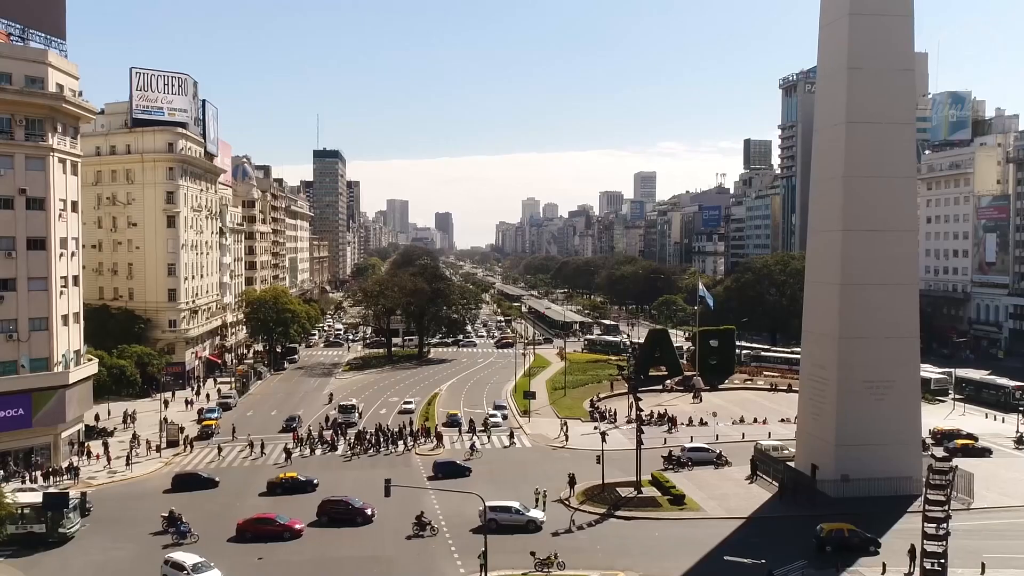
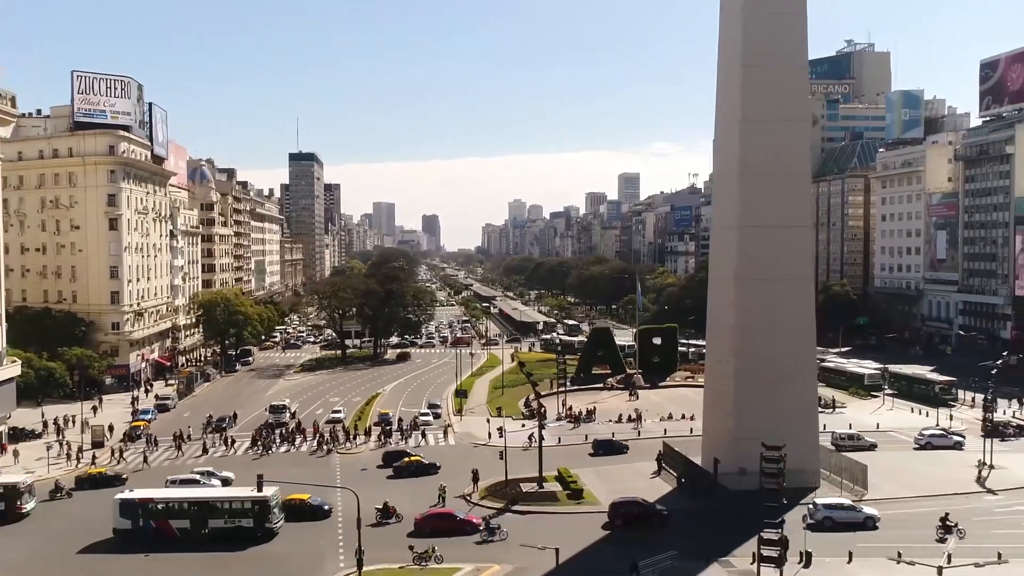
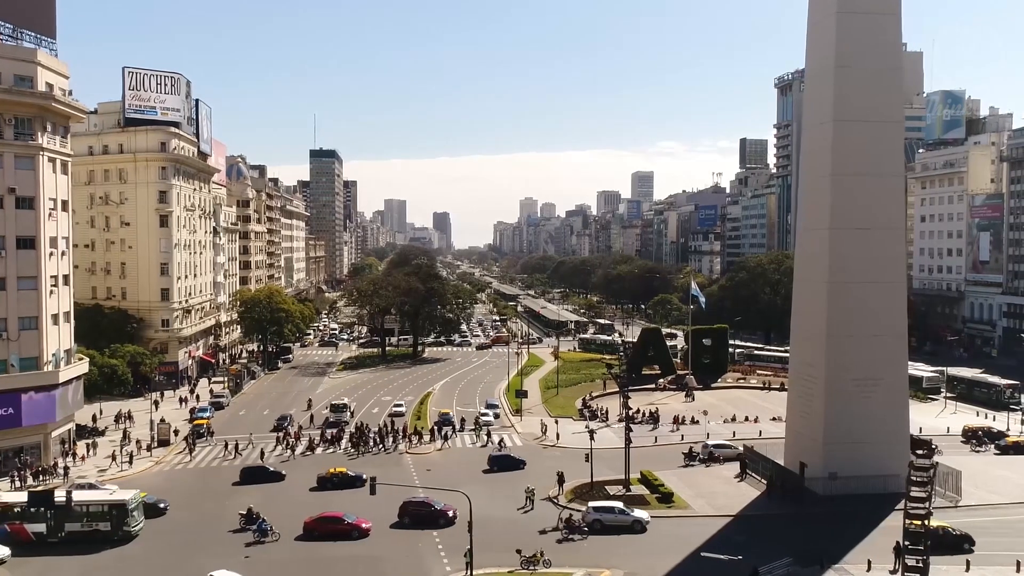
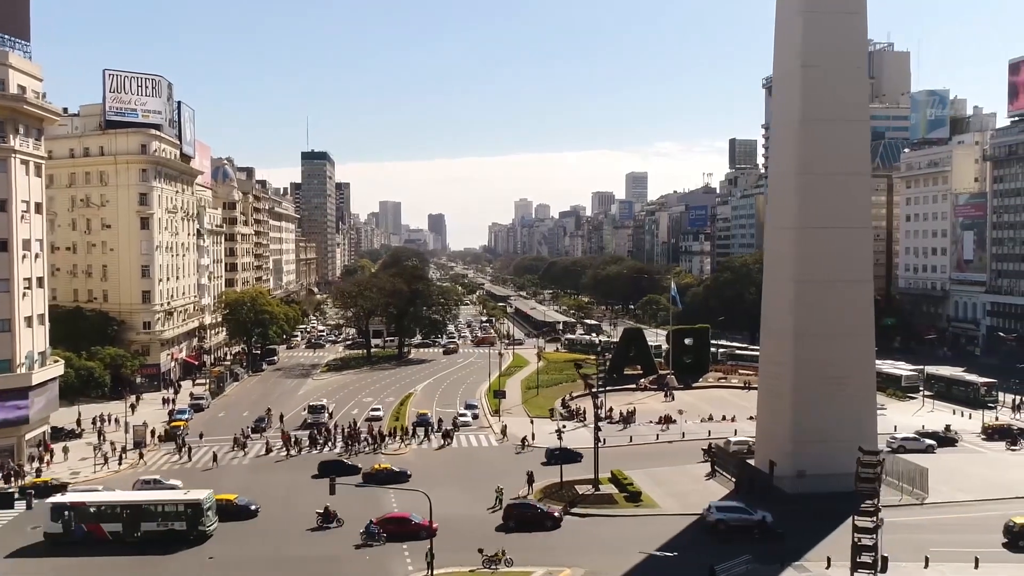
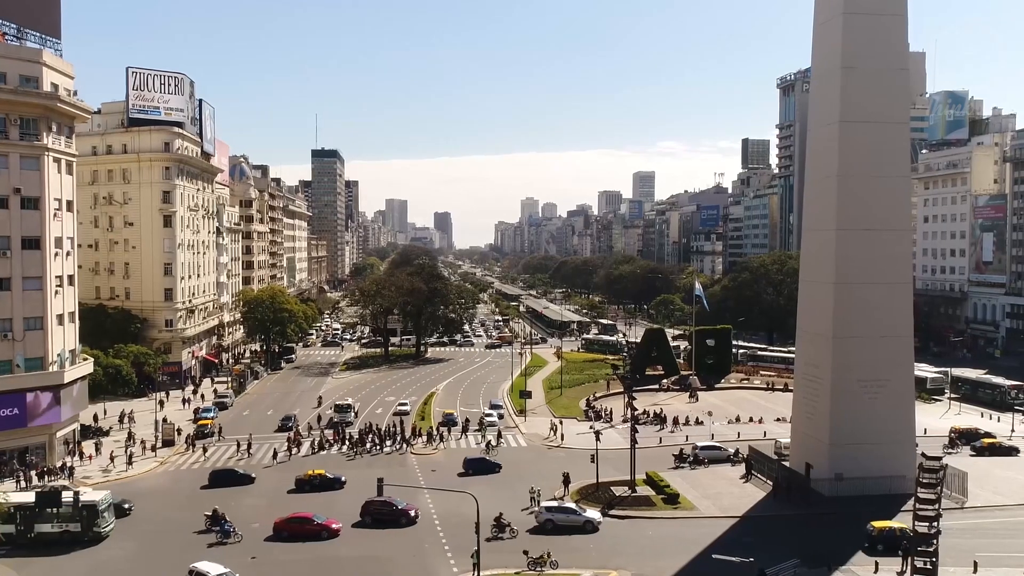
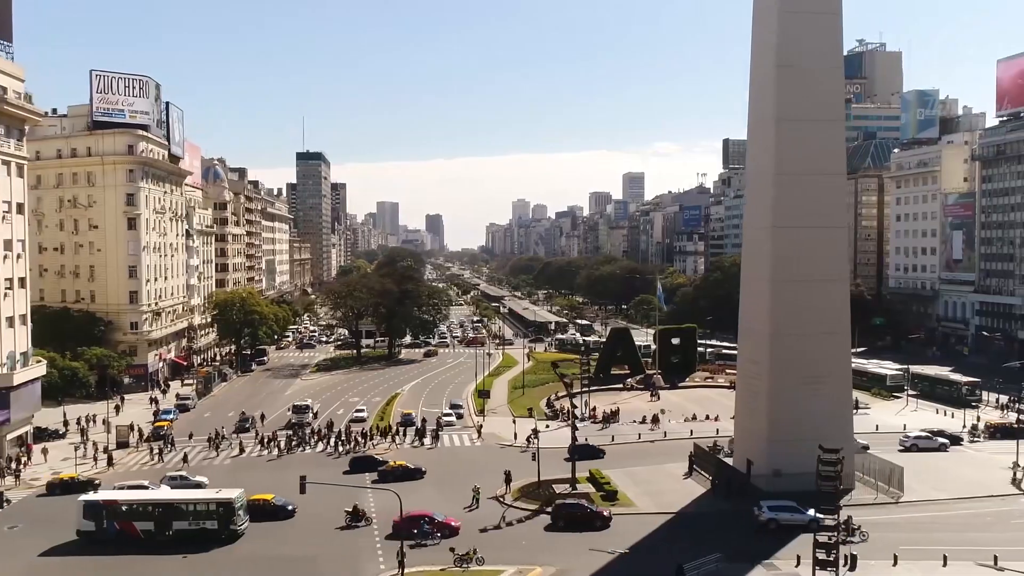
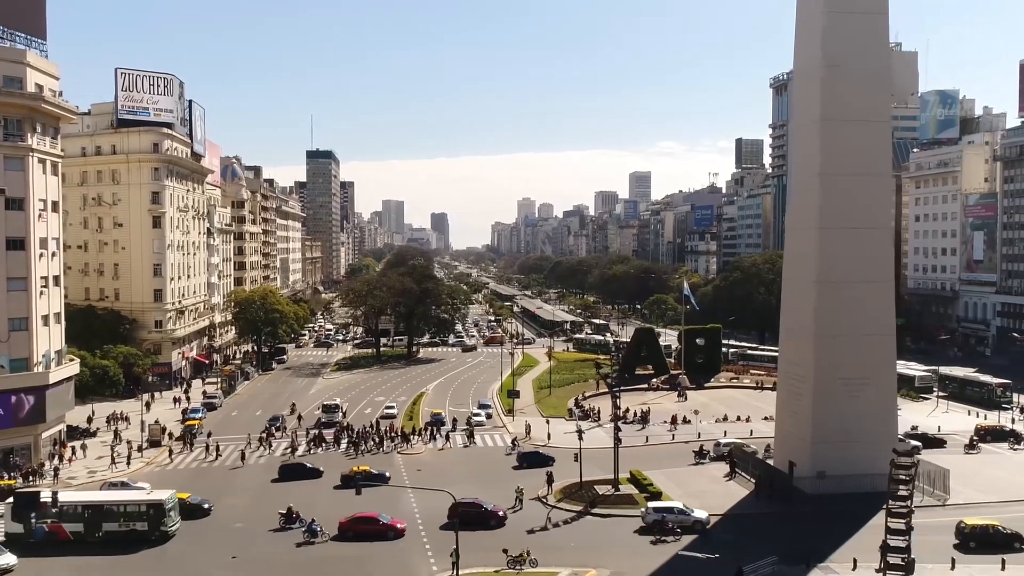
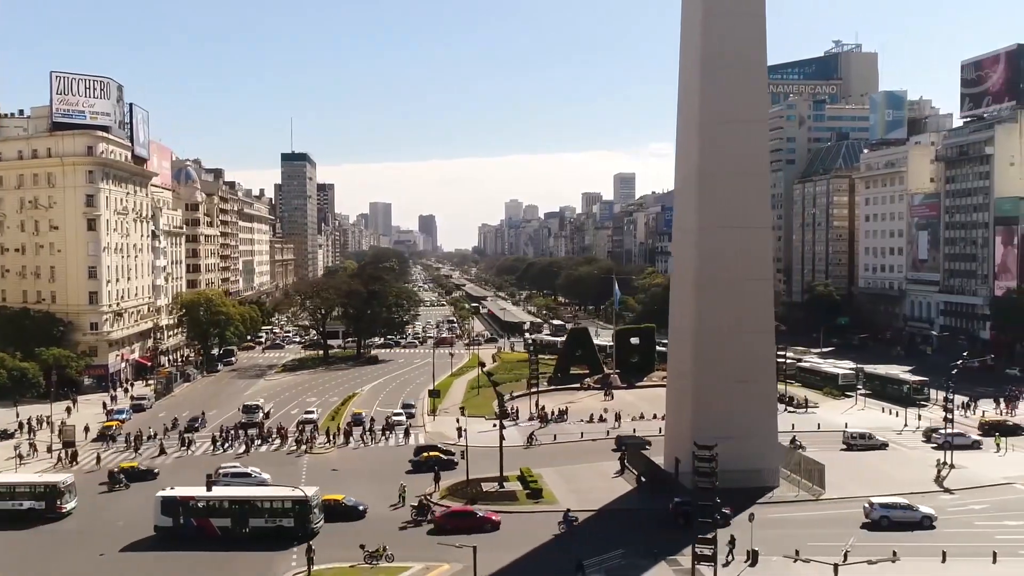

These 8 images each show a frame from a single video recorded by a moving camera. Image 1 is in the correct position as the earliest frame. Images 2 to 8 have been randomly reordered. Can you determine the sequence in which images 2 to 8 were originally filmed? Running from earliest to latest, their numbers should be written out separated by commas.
5, 3, 7, 4, 6, 2, 8
